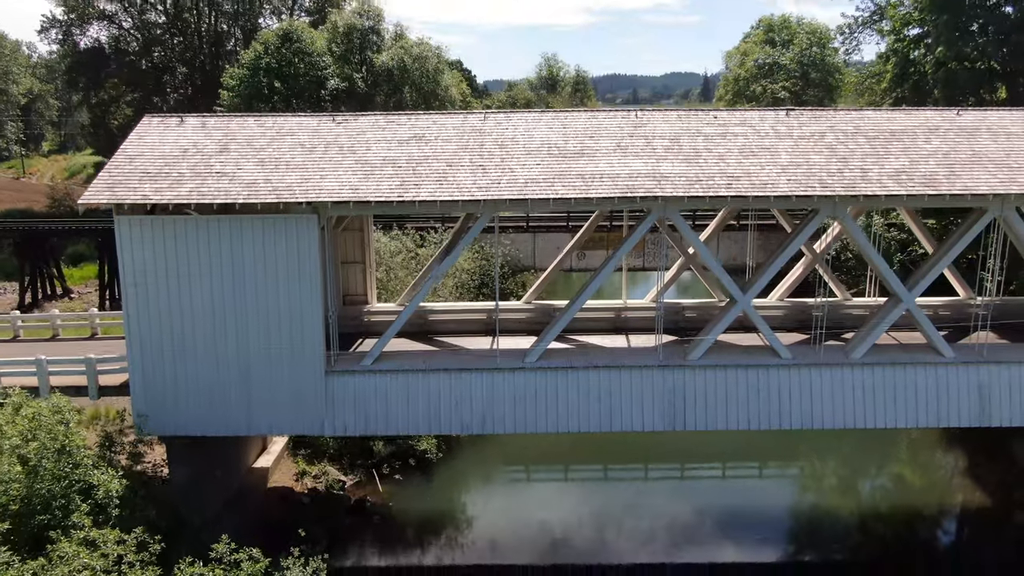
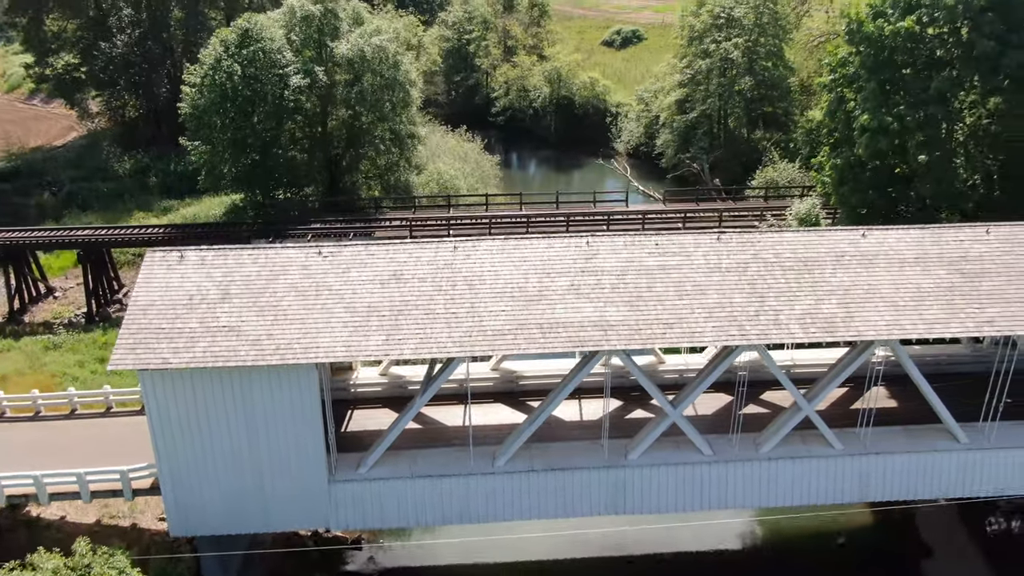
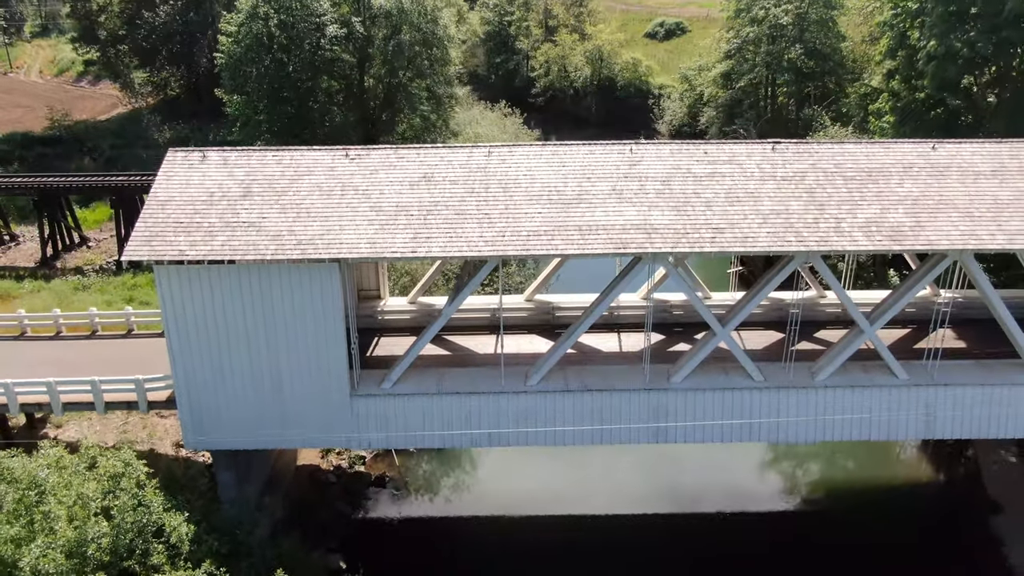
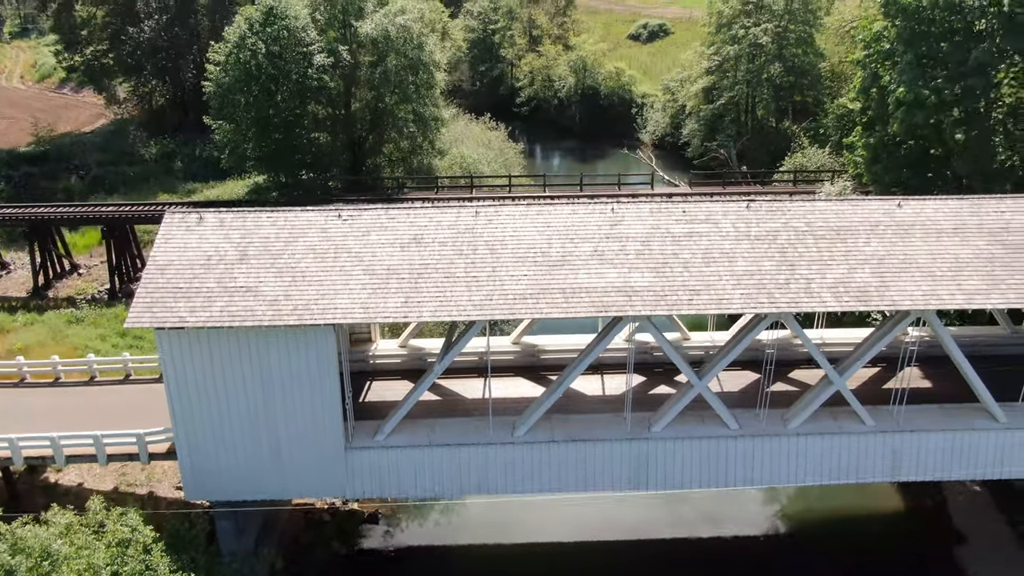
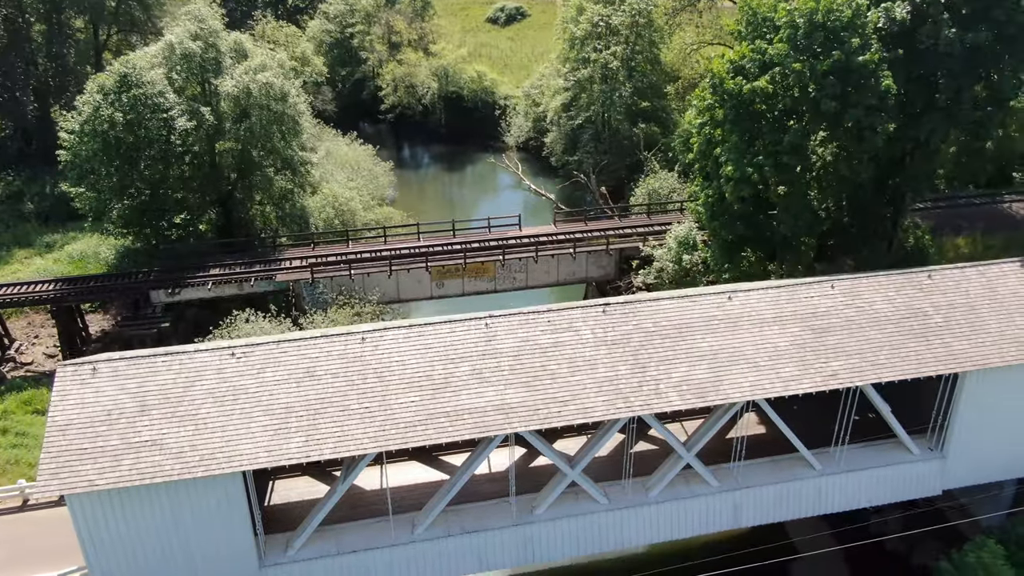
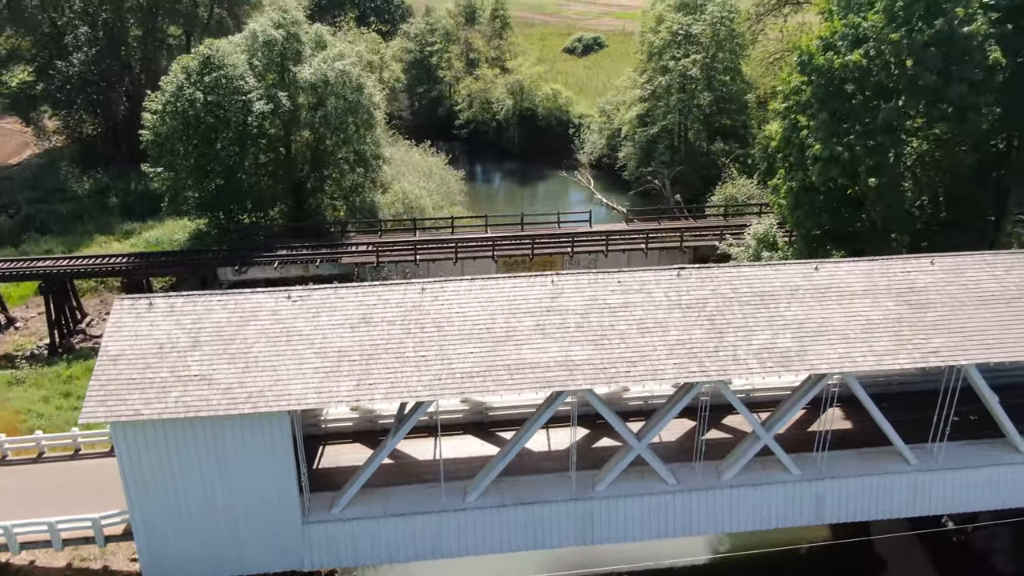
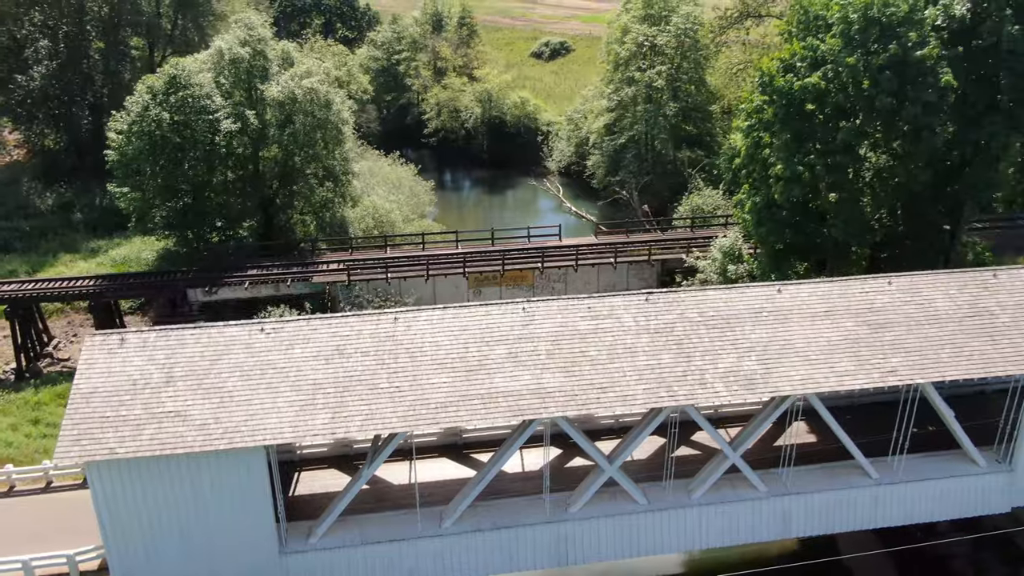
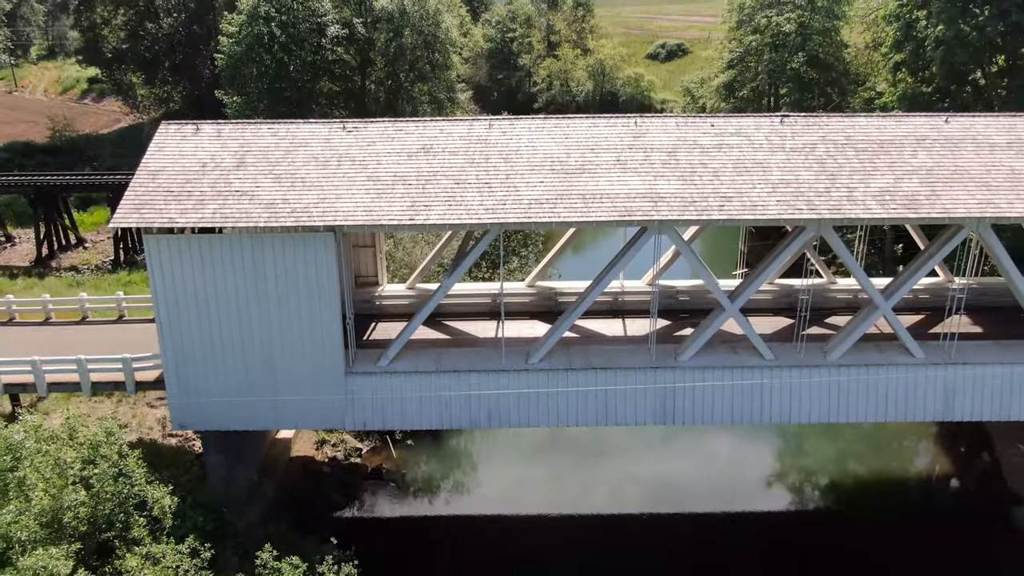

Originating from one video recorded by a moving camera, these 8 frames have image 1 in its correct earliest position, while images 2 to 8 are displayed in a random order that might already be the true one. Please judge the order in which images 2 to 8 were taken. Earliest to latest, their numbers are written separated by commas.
8, 3, 4, 2, 6, 7, 5
